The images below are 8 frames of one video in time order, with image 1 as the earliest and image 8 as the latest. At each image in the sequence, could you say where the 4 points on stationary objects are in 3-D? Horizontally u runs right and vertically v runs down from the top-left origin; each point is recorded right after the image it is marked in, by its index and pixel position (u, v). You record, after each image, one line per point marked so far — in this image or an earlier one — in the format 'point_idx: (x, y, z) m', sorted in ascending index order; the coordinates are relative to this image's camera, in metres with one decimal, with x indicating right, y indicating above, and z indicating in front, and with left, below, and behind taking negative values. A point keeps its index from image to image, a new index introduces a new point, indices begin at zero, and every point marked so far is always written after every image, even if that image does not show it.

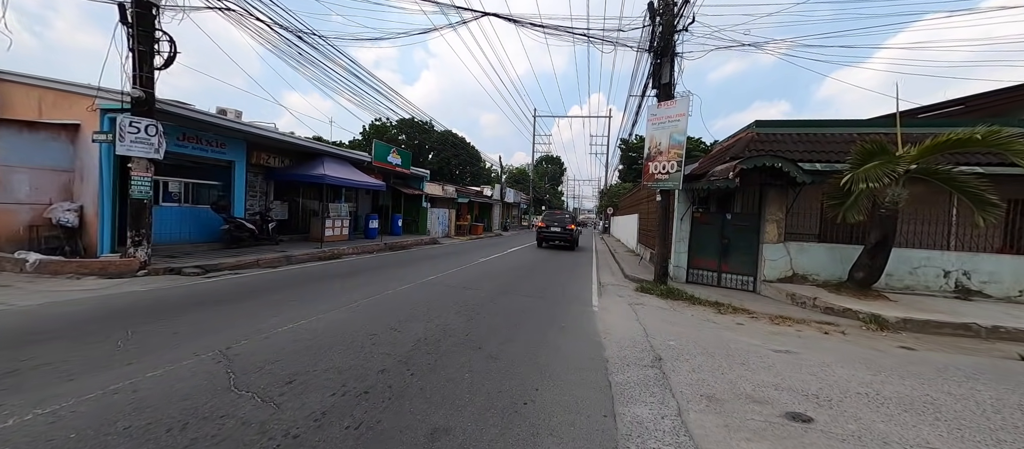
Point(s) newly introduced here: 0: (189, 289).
0: (-6.3, -1.2, +6.6) m
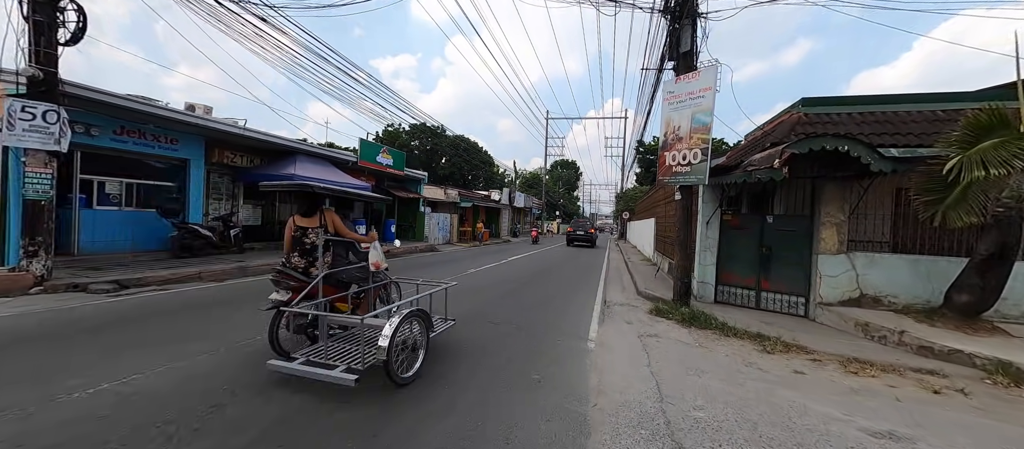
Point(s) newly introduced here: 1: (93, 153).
0: (-6.8, -1.3, +5.2) m
1: (-9.7, +1.7, +7.8) m
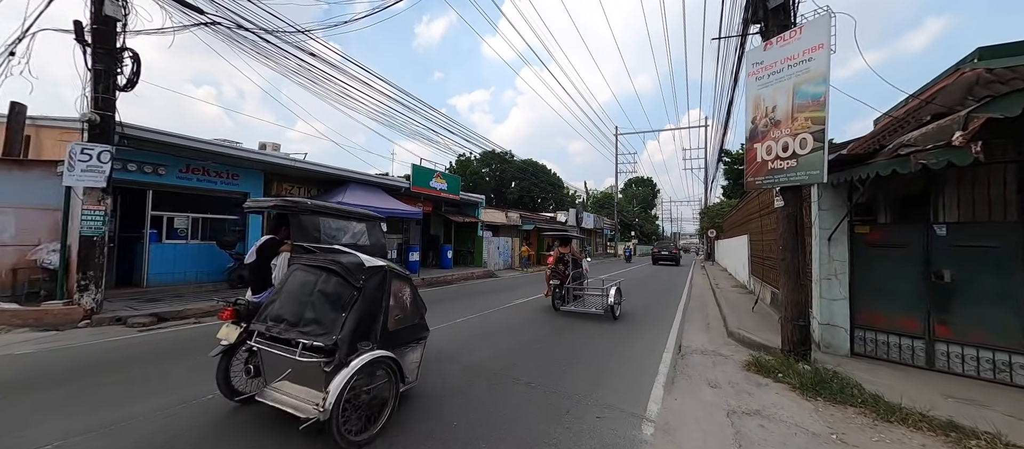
0: (-6.4, -1.9, +5.2) m
1: (-8.8, +0.9, +8.5) m
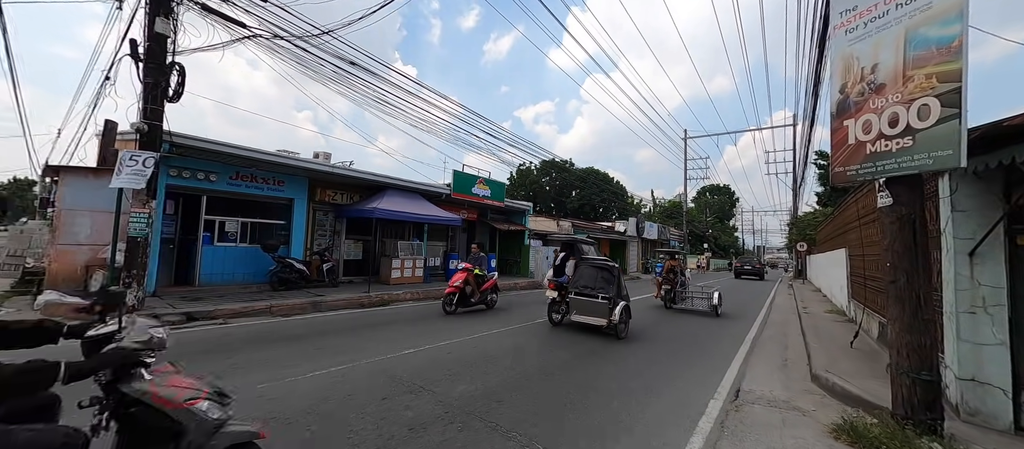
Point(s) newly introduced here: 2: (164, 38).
0: (-6.3, -1.9, +5.4) m
1: (-8.0, +0.8, +9.2) m
2: (-7.1, +3.9, +6.9) m
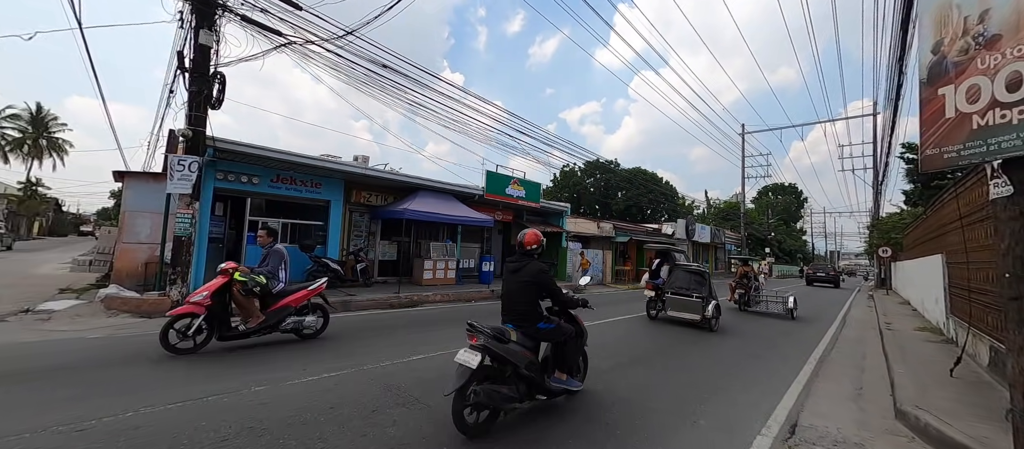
0: (-6.1, -1.9, +5.8) m
1: (-7.3, +0.8, +9.8) m
2: (-6.6, +3.9, +7.4) m
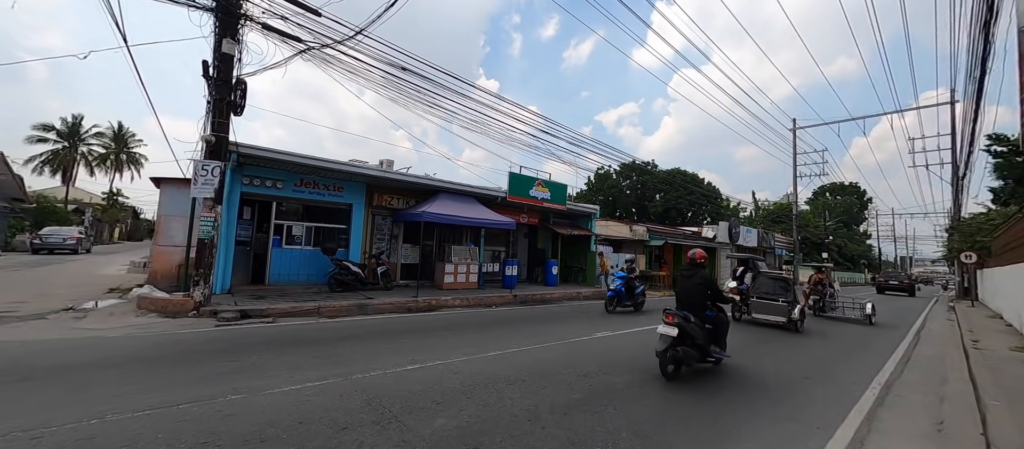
0: (-5.9, -1.9, +6.0) m
1: (-6.8, +0.7, +10.1) m
2: (-6.4, +3.8, +7.7) m
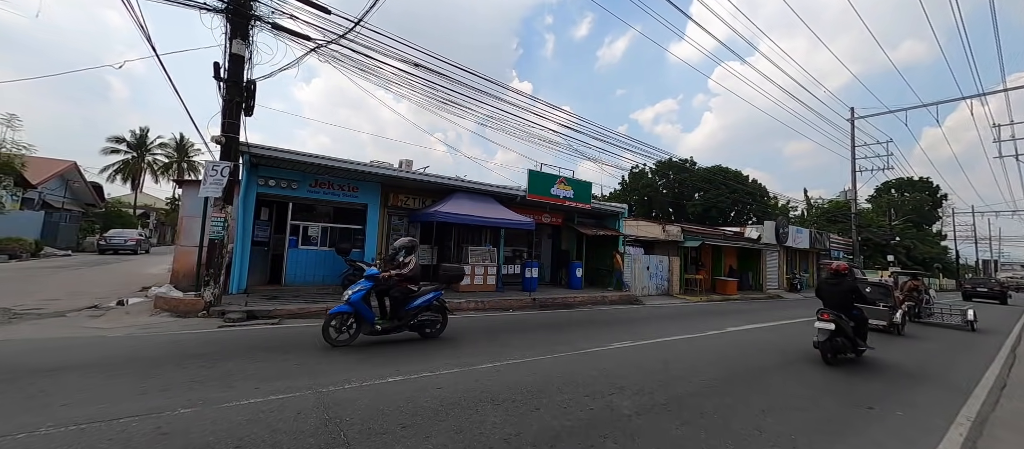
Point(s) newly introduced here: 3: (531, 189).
0: (-5.9, -1.9, +5.9) m
1: (-6.3, +0.7, +10.1) m
2: (-6.2, +3.8, +7.7) m
3: (+0.8, +1.5, +14.3) m
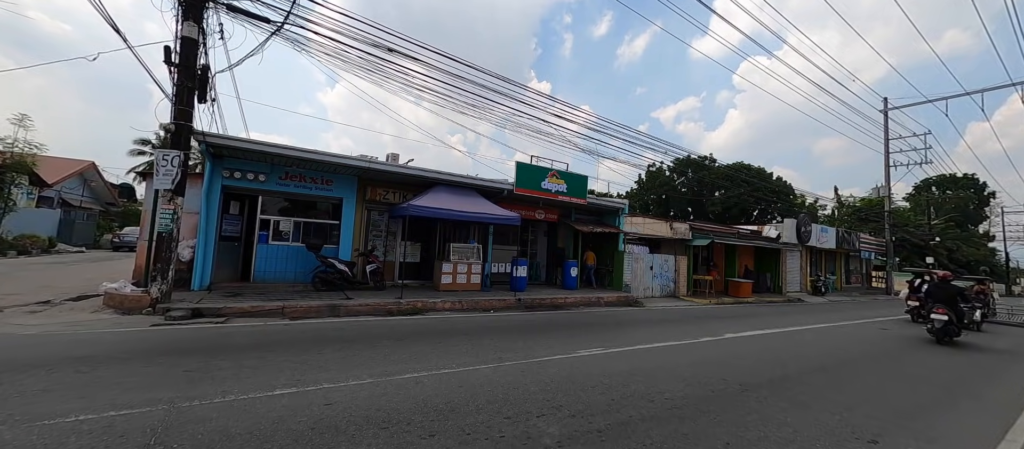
0: (-6.7, -1.8, +5.6) m
1: (-7.0, +0.8, +9.8) m
2: (-6.9, +3.9, +7.4) m
3: (+0.4, +1.6, +13.6) m
